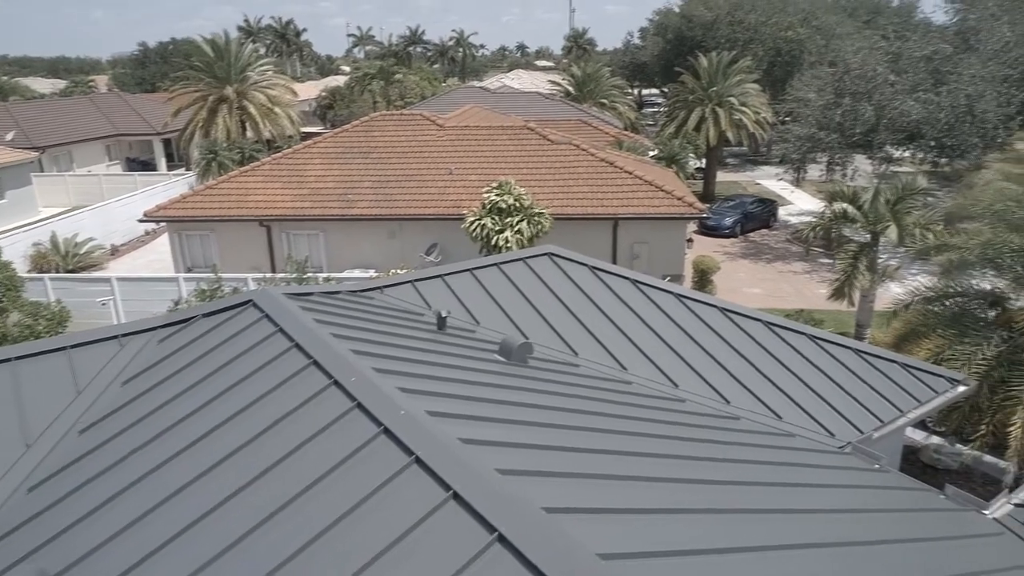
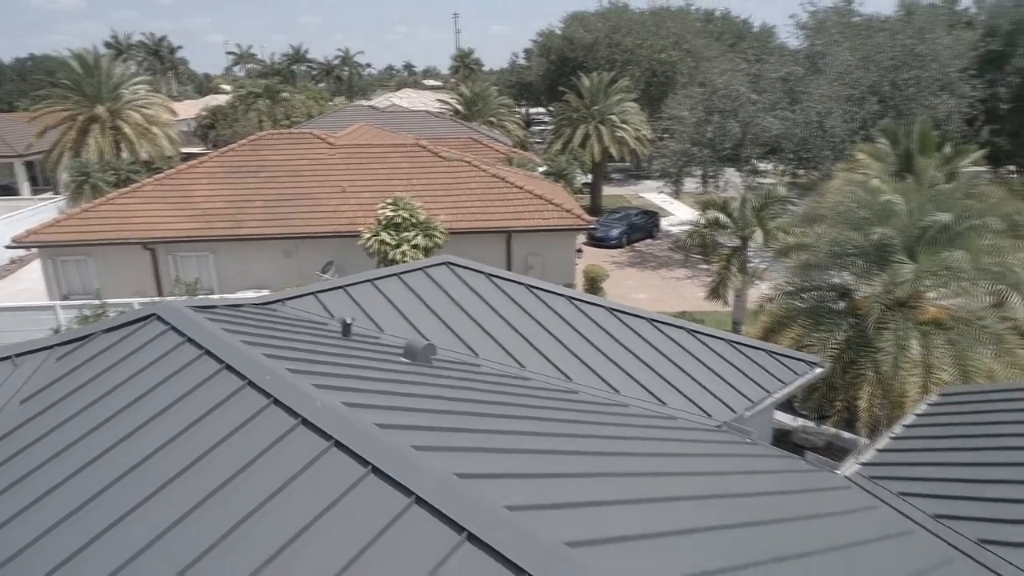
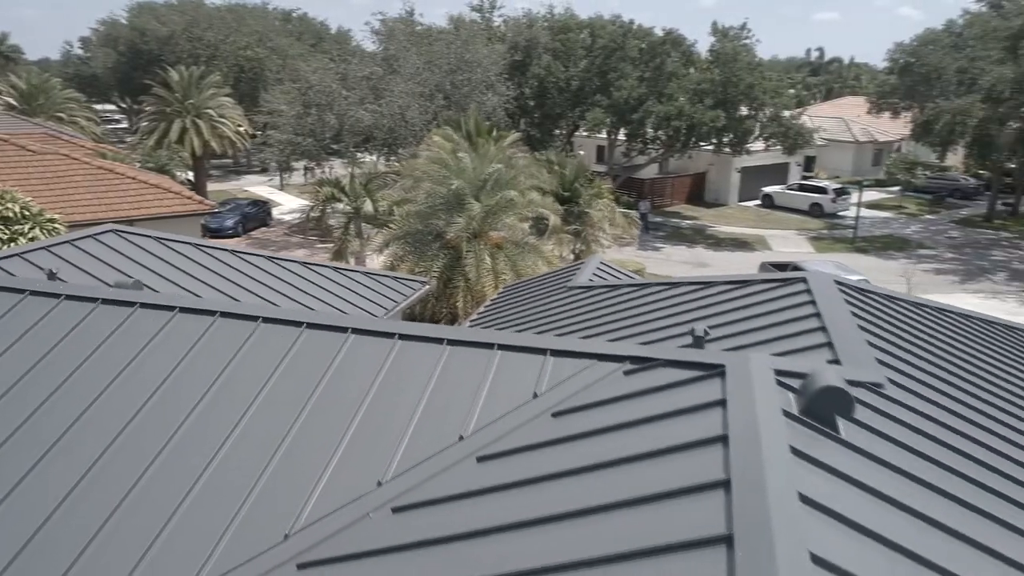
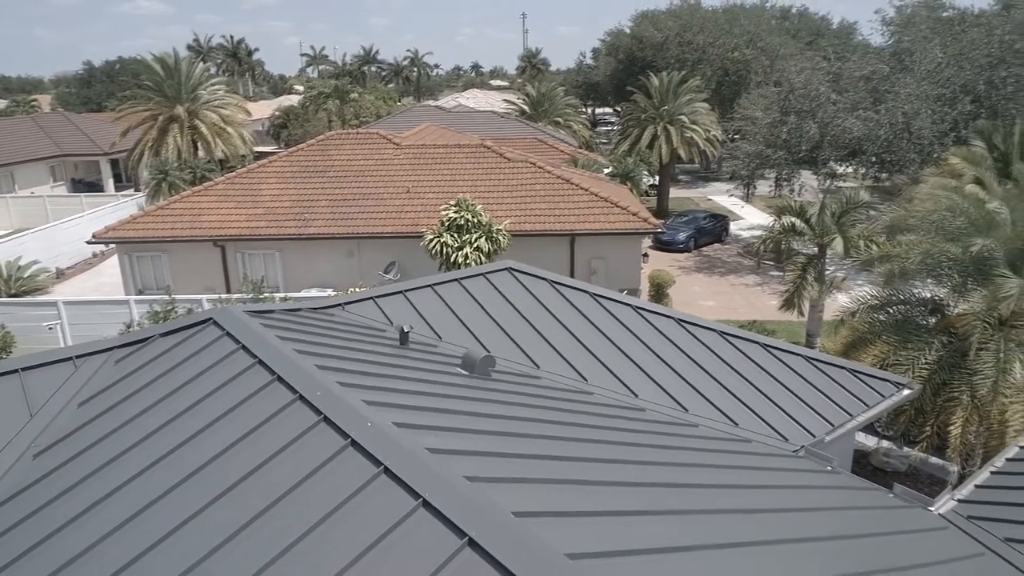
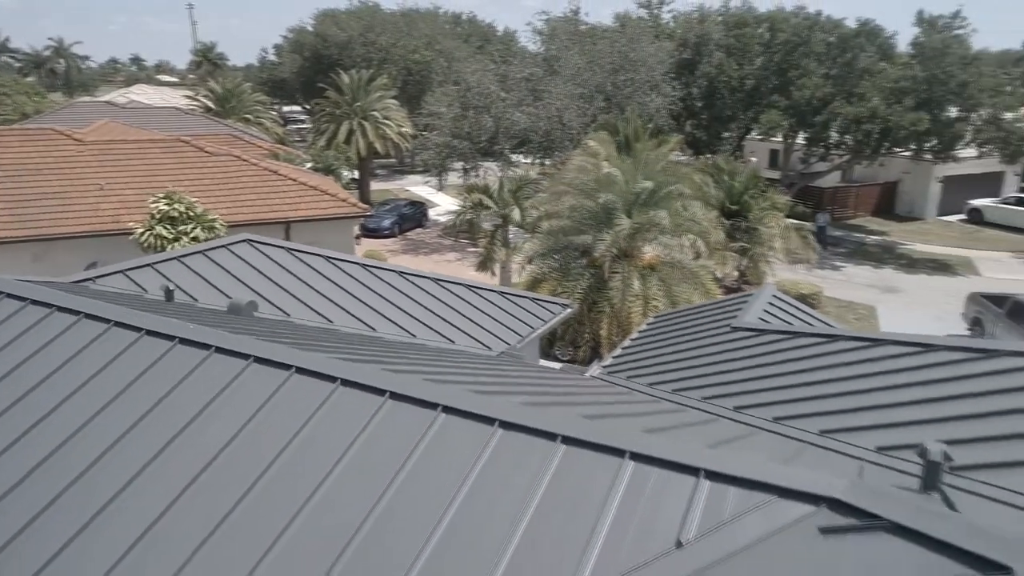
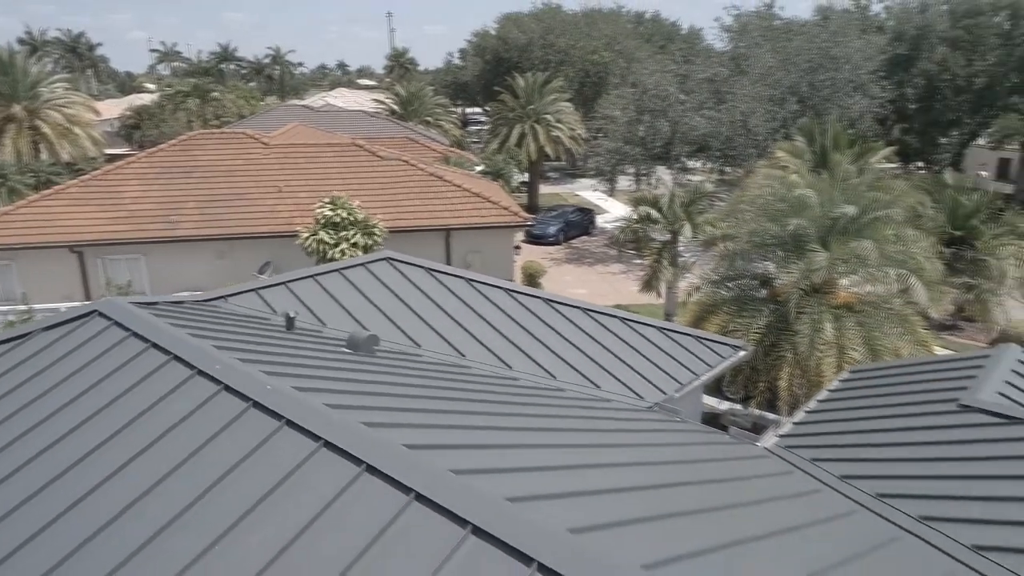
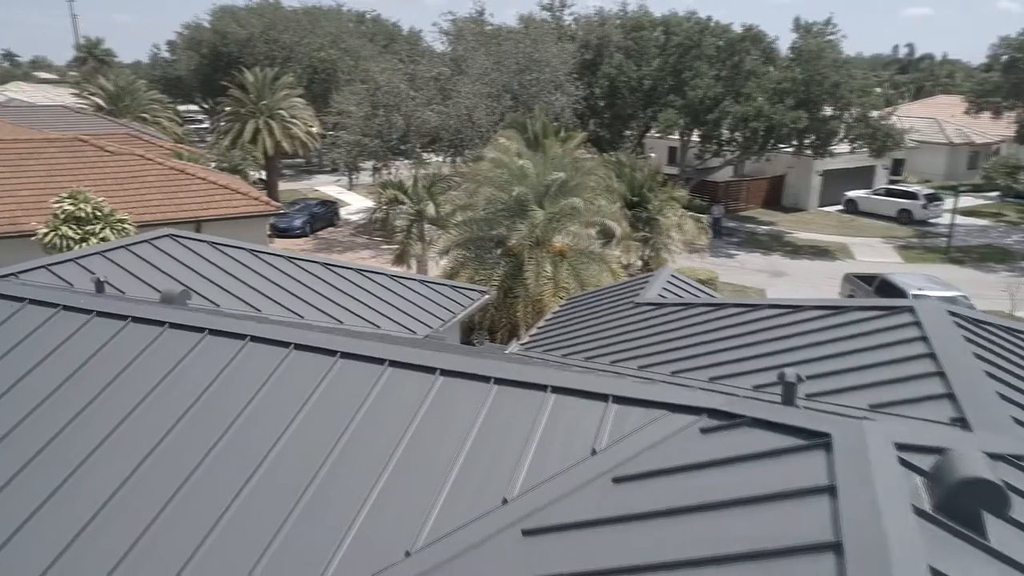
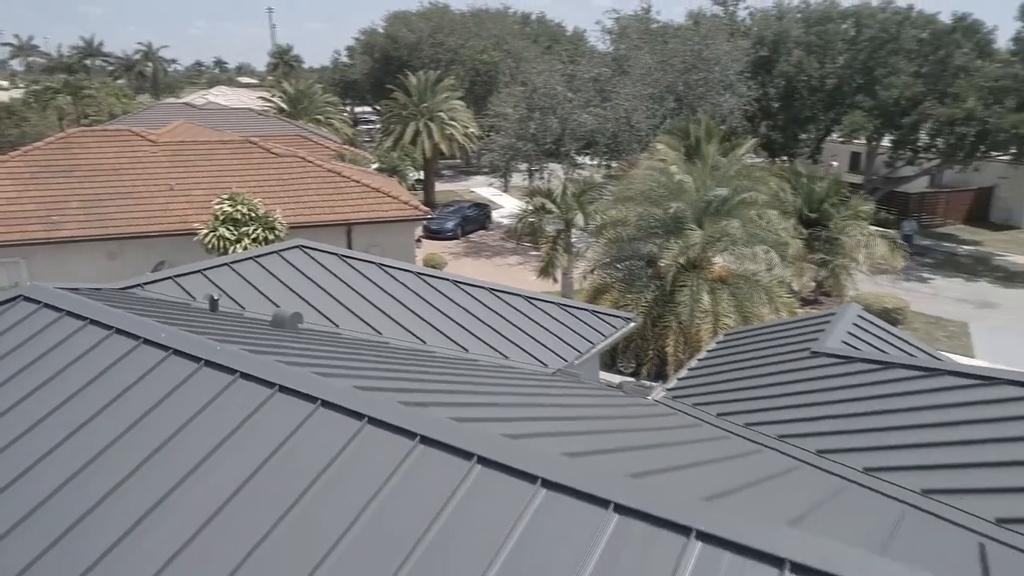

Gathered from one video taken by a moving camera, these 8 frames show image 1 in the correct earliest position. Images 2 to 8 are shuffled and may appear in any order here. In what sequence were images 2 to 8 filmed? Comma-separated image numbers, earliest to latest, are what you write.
4, 2, 6, 8, 5, 7, 3
